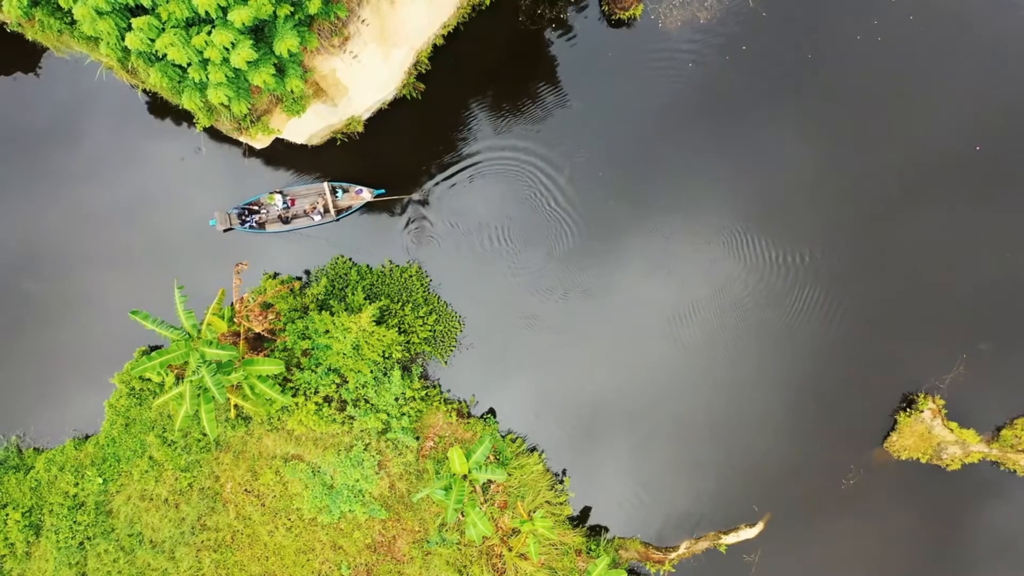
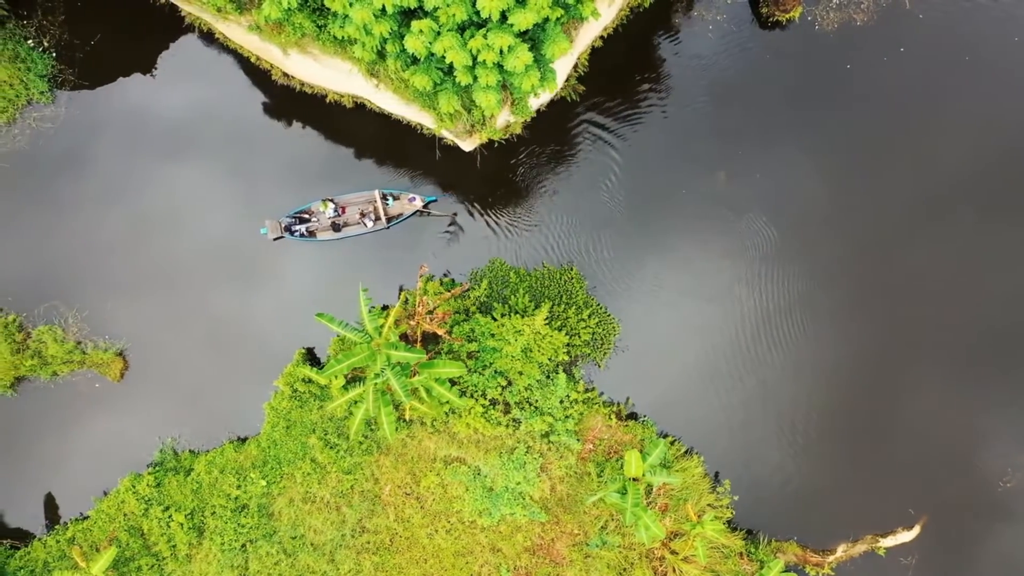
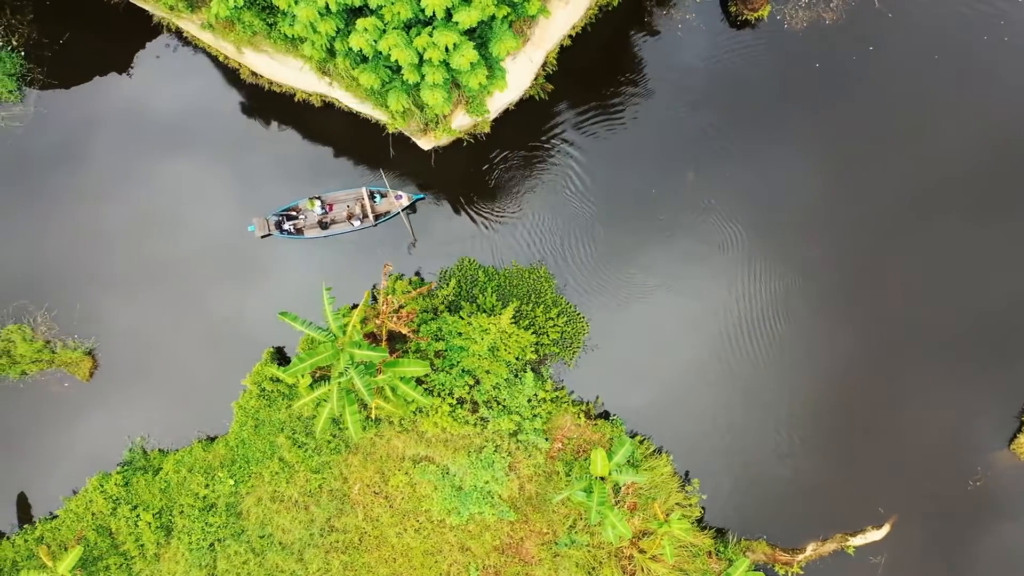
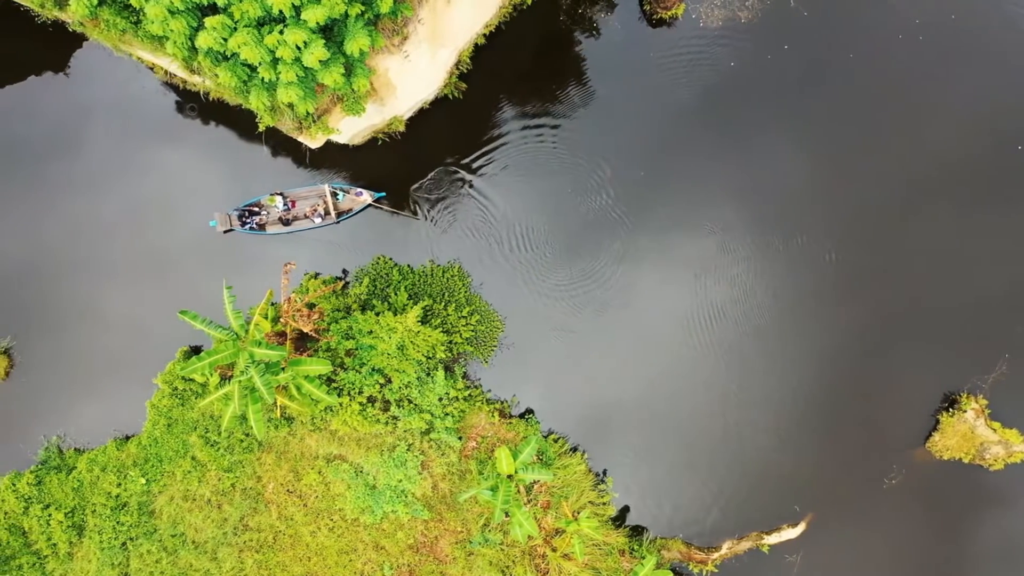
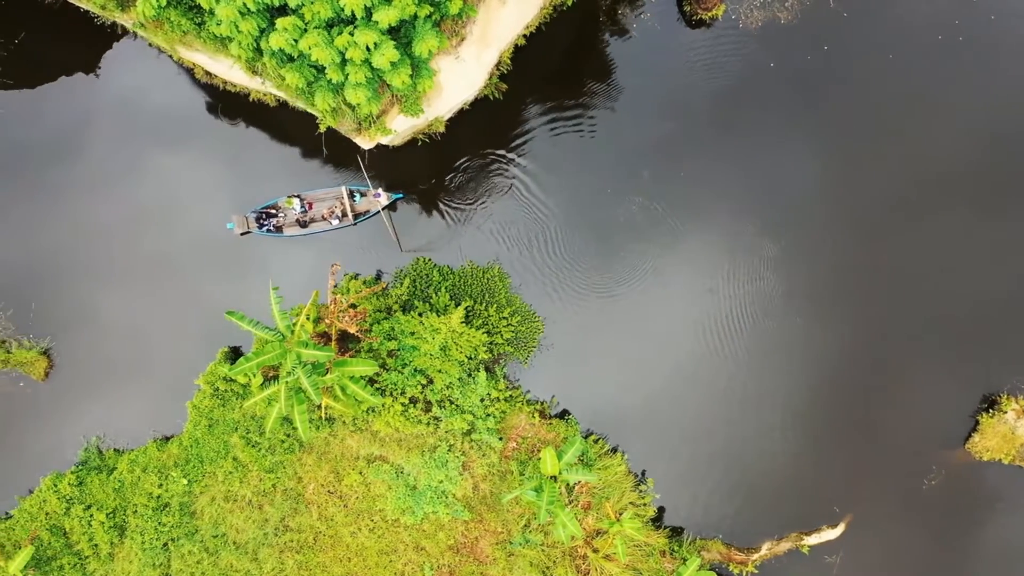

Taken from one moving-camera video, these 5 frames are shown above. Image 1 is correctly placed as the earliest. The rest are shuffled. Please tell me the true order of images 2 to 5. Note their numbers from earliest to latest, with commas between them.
4, 5, 3, 2
